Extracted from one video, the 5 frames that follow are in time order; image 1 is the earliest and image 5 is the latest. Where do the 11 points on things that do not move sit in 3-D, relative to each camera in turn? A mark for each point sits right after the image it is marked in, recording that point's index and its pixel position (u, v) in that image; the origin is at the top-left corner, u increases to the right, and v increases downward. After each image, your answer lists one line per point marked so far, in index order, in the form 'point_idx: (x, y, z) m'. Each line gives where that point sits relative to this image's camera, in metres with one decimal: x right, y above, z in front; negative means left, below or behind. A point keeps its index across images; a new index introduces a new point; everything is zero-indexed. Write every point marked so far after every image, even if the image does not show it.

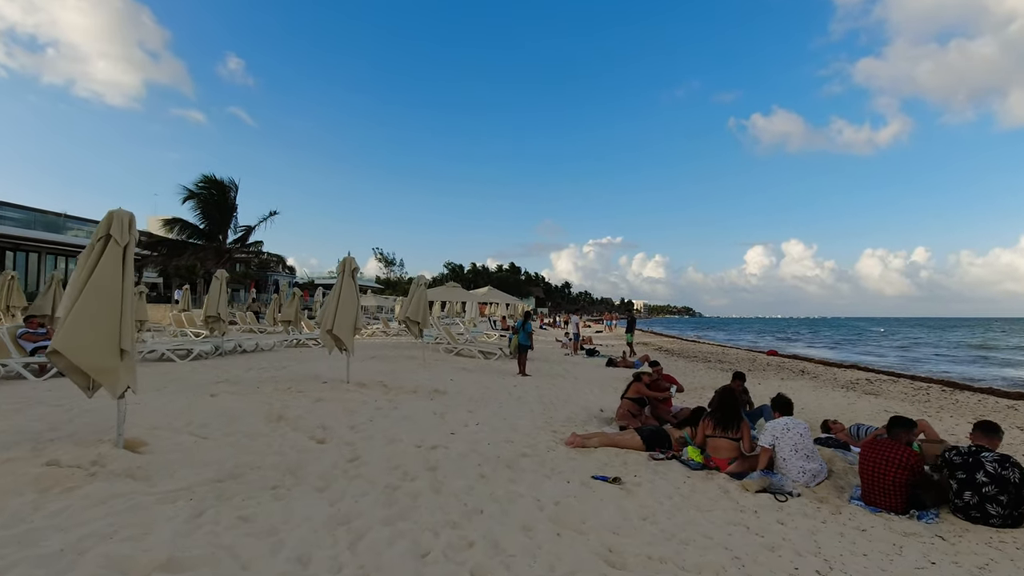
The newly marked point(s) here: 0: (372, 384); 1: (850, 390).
0: (-2.1, -1.4, +8.4) m
1: (+6.8, -2.1, +11.4) m
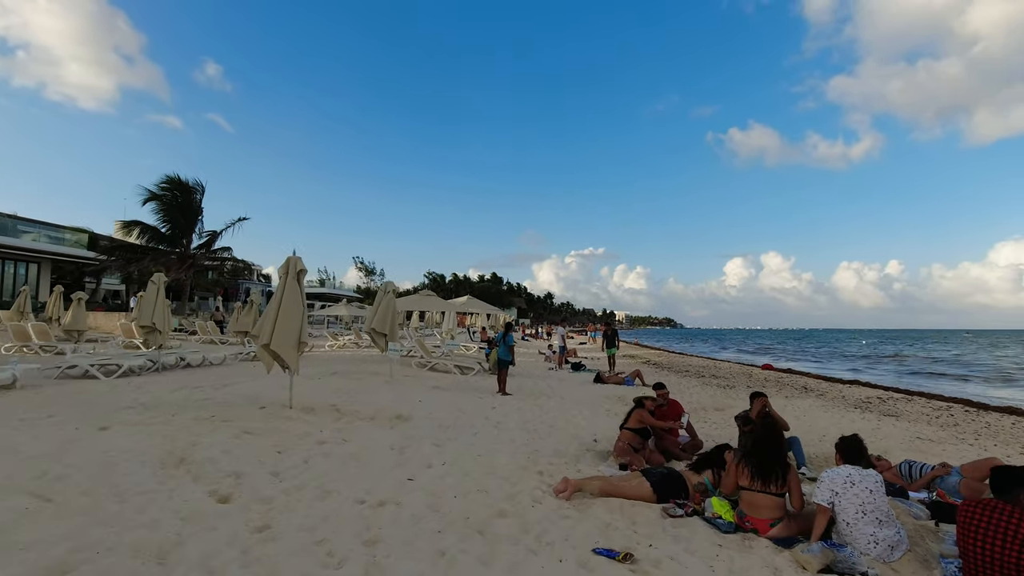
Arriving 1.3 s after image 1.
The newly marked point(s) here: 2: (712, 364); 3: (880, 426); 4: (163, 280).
0: (-2.4, -1.5, +7.1) m
1: (+6.4, -2.3, +10.3) m
2: (+7.0, -2.7, +19.8) m
3: (+5.6, -2.1, +8.6) m
4: (-6.2, +0.1, +10.1) m
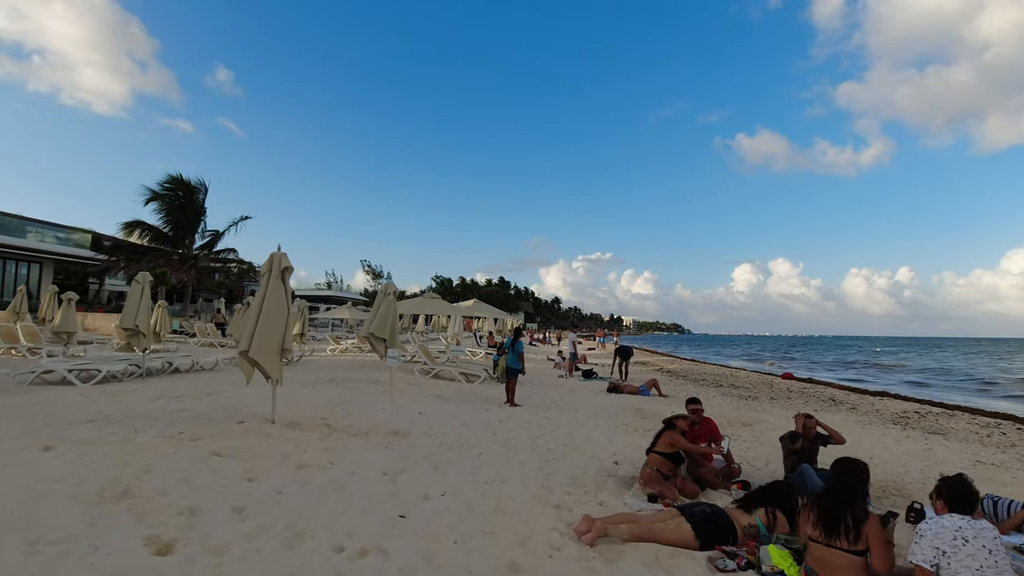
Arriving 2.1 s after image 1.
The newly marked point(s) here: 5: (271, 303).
0: (-2.3, -1.5, +6.3) m
1: (+6.6, -2.3, +9.4) m
2: (+7.3, -2.8, +18.9) m
3: (+5.7, -2.2, +7.8) m
4: (-6.1, +0.1, +9.4) m
5: (-2.5, -0.2, +5.7) m
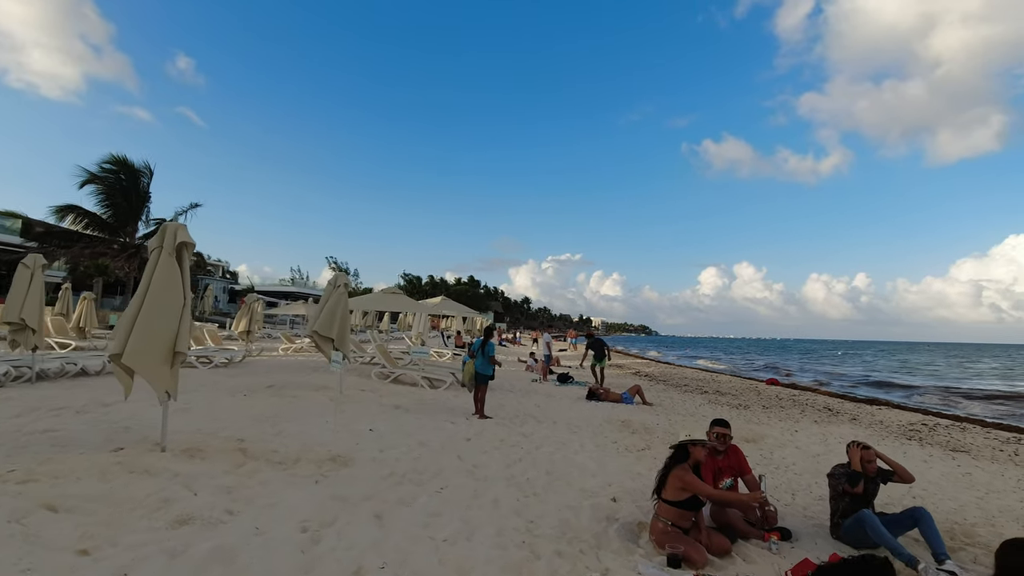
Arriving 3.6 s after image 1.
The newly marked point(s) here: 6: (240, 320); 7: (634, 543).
0: (-2.5, -1.4, +4.8) m
1: (+6.1, -2.3, +8.4) m
2: (+6.3, -2.8, +17.9) m
3: (+5.4, -2.2, +6.7) m
4: (-6.5, +0.3, +7.7) m
5: (-2.7, 0.0, +4.3) m
6: (-7.5, -0.9, +15.7) m
7: (+0.8, -1.8, +3.9) m
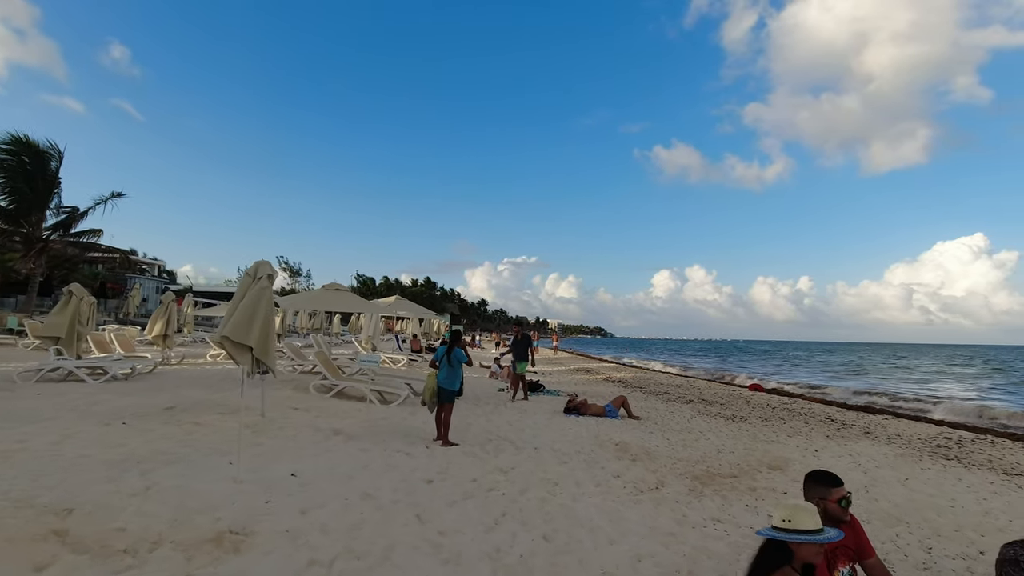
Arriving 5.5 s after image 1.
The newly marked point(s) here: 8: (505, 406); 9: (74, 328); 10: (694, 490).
0: (-2.6, -1.3, +2.9) m
1: (+5.8, -2.3, +7.2) m
2: (+5.2, -2.8, +16.6) m
3: (+5.2, -2.1, +5.4) m
4: (-6.7, +0.4, +5.5) m
5: (-2.6, +0.1, +2.3) m
6: (-8.4, -0.8, +13.3) m
7: (+0.9, -1.7, +2.3) m
8: (-0.2, -2.2, +10.7) m
9: (-7.4, -0.7, +9.6) m
10: (+1.8, -2.0, +5.5) m
